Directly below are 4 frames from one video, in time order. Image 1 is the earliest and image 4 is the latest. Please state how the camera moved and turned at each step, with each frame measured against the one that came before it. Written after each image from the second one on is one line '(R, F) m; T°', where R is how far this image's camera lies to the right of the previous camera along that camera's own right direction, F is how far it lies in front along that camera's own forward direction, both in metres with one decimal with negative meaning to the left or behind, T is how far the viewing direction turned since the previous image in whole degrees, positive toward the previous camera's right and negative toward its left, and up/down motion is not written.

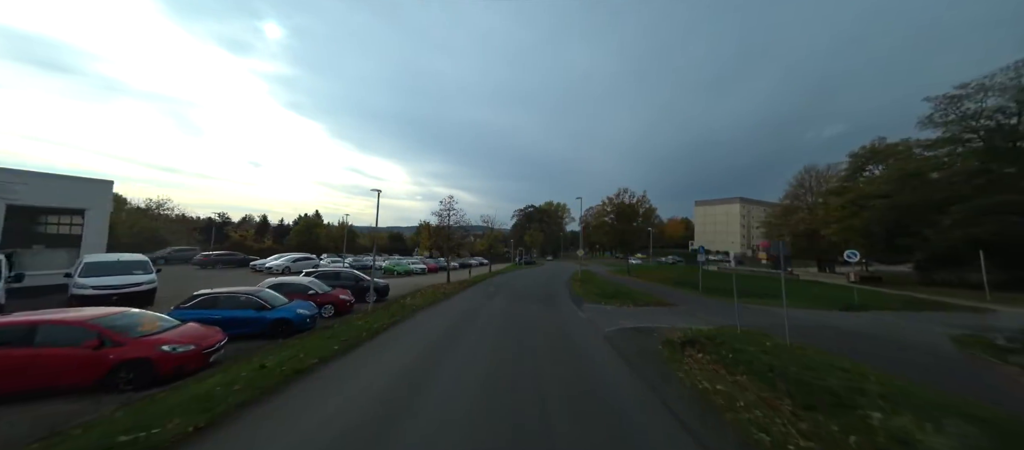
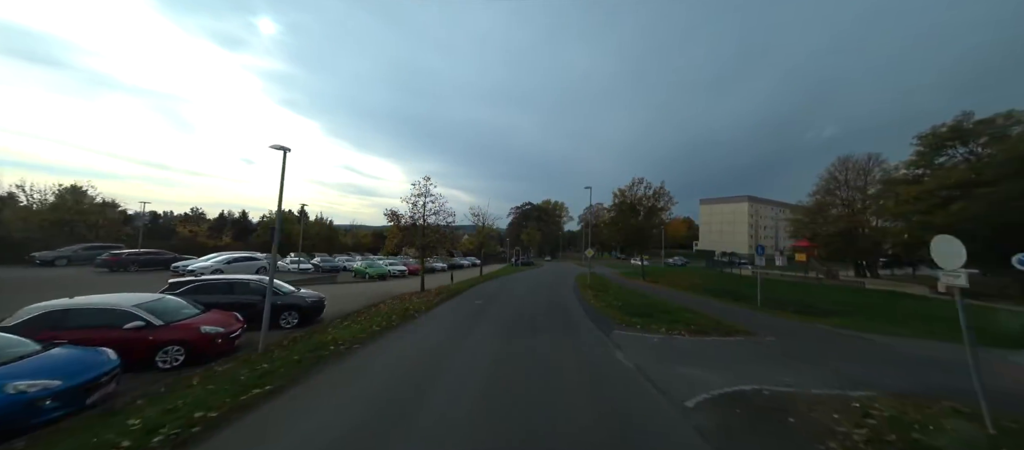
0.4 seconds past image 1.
(0.0, +2.2) m; +1°
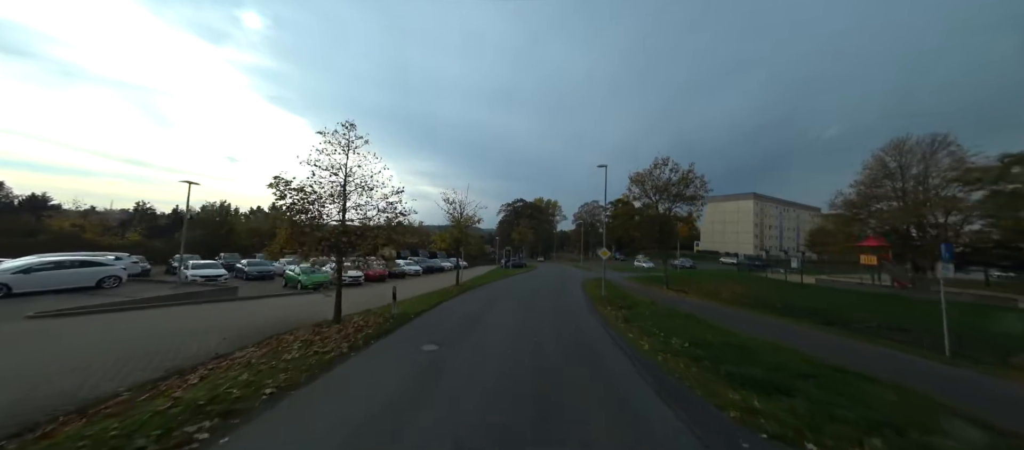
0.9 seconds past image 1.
(+0.1, +2.9) m; +2°
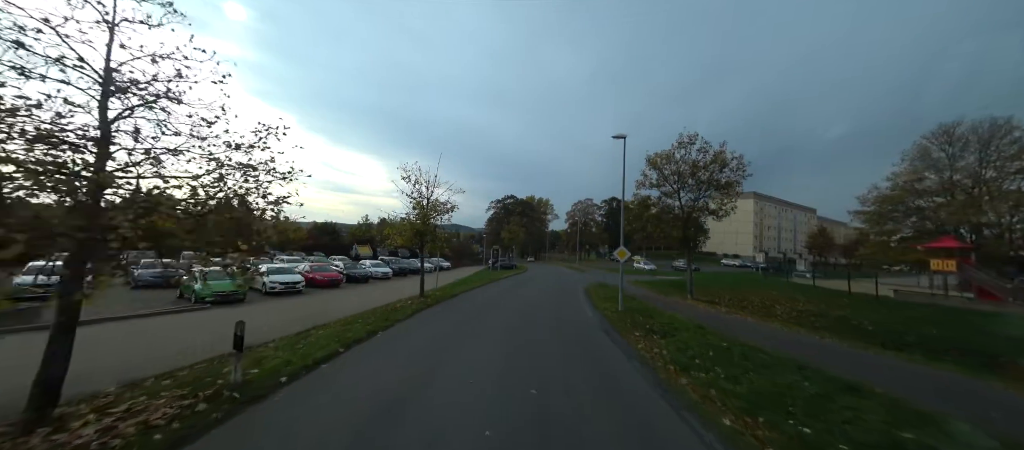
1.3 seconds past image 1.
(+0.1, +2.2) m; +2°
